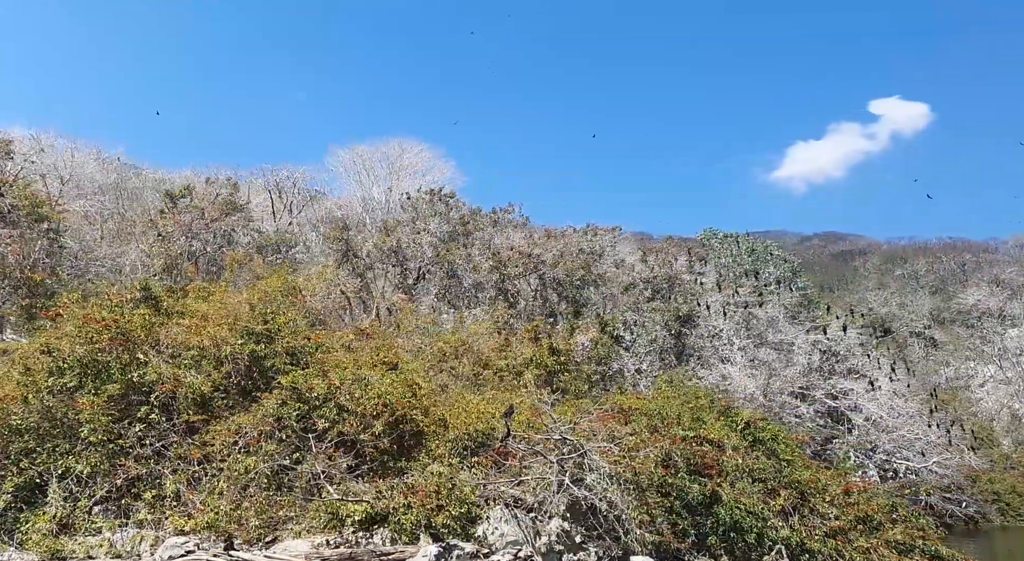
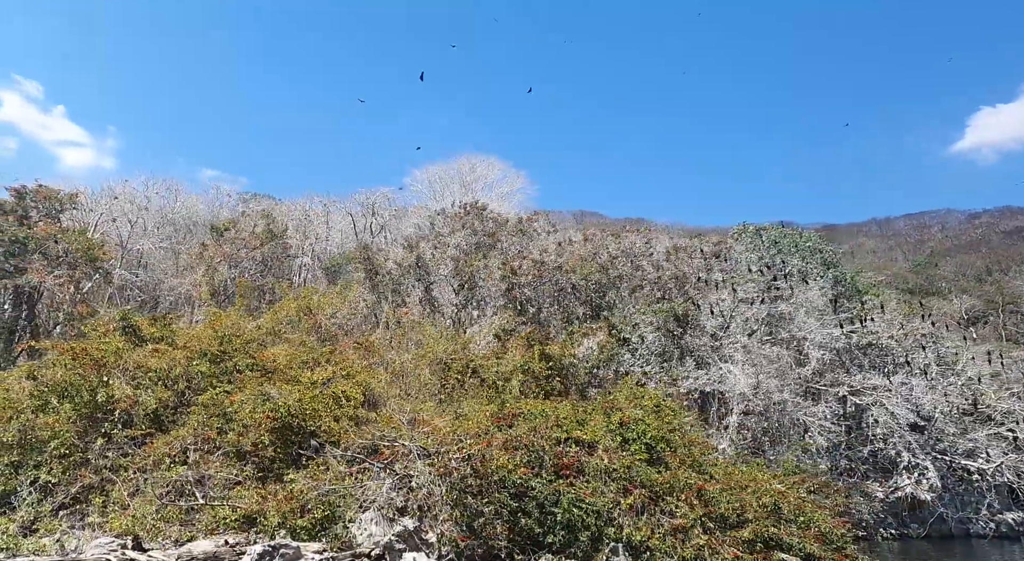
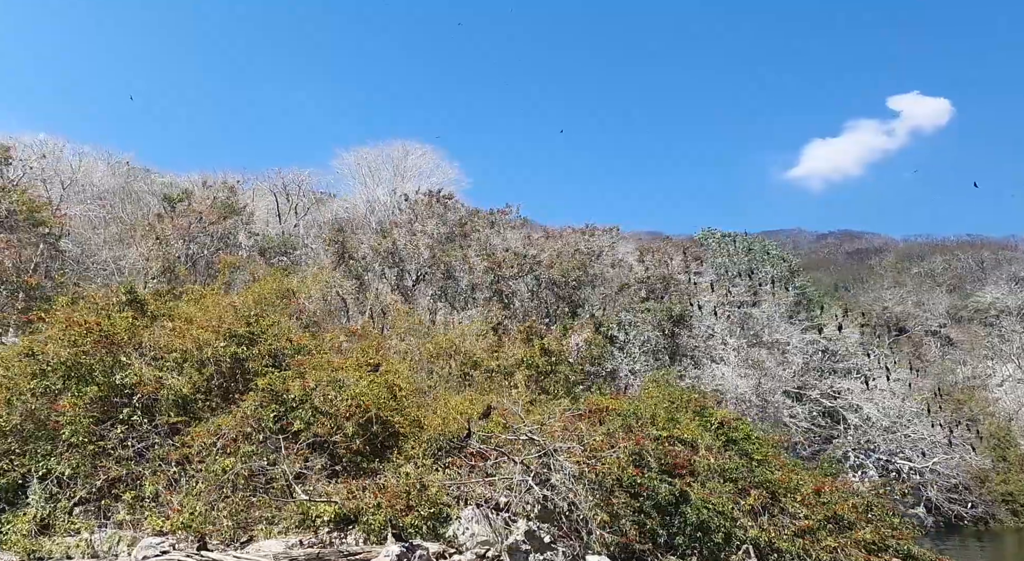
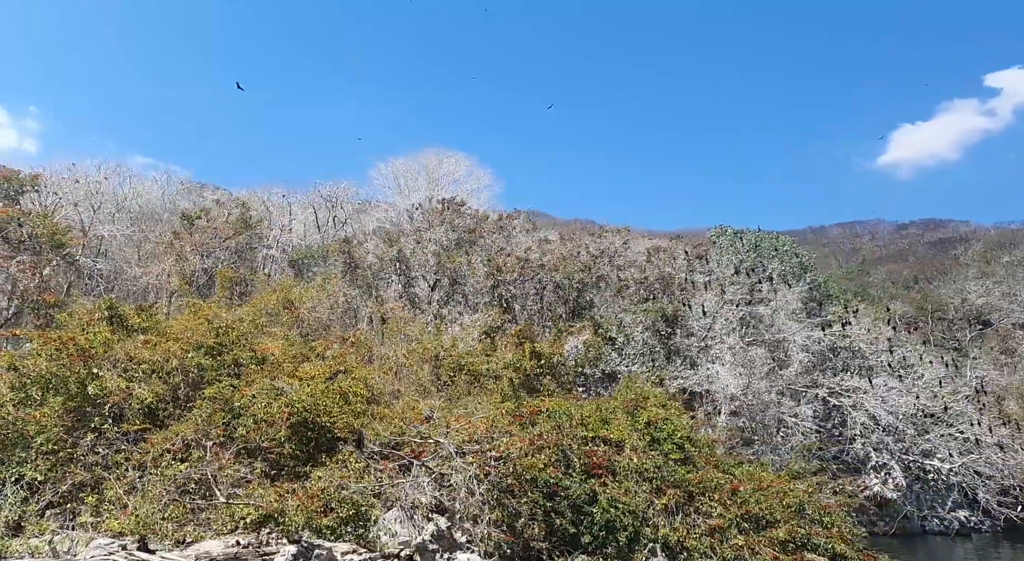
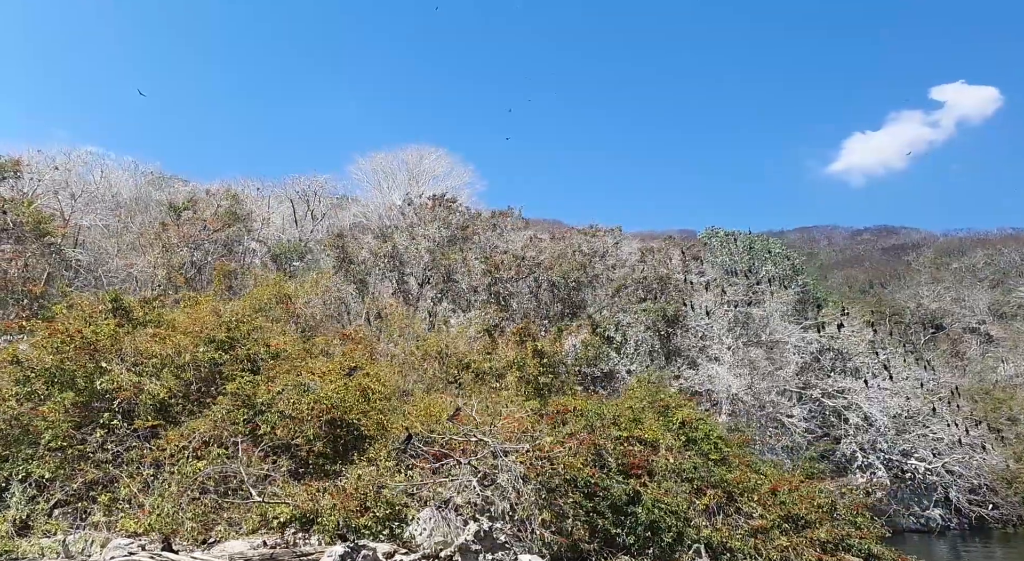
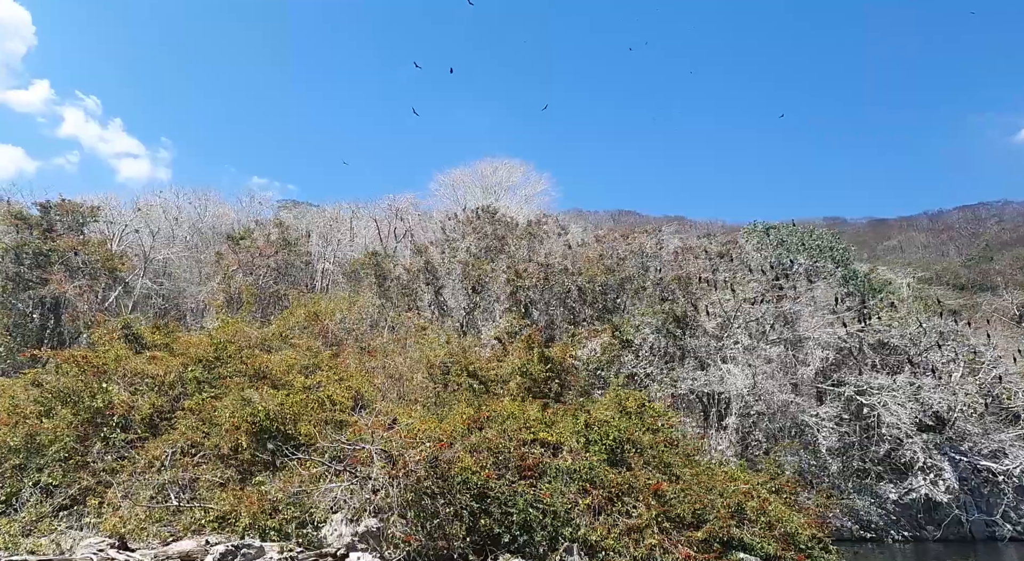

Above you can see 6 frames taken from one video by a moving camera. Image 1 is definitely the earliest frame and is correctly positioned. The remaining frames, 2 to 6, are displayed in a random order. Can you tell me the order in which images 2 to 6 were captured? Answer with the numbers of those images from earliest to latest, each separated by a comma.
3, 5, 4, 2, 6
